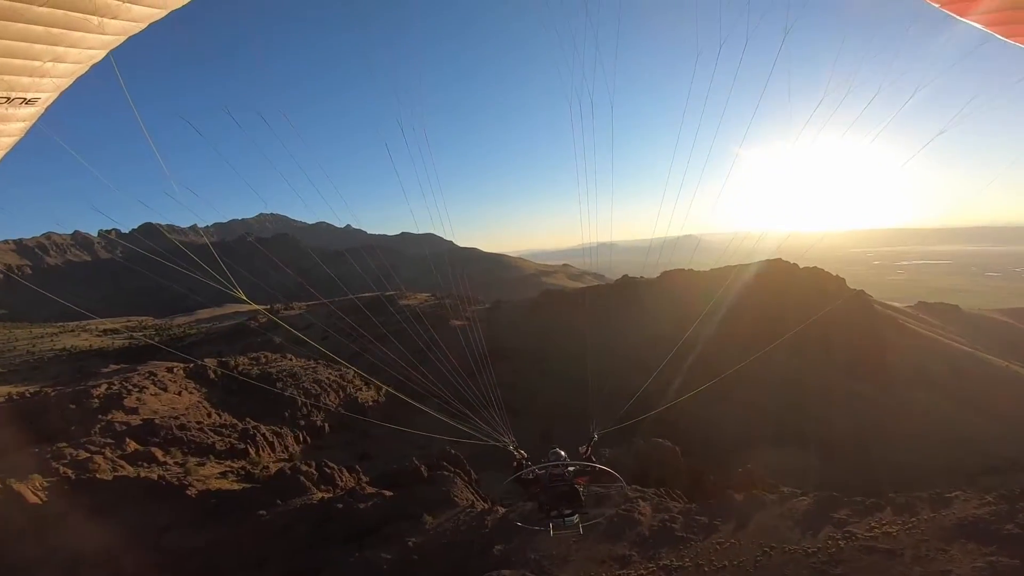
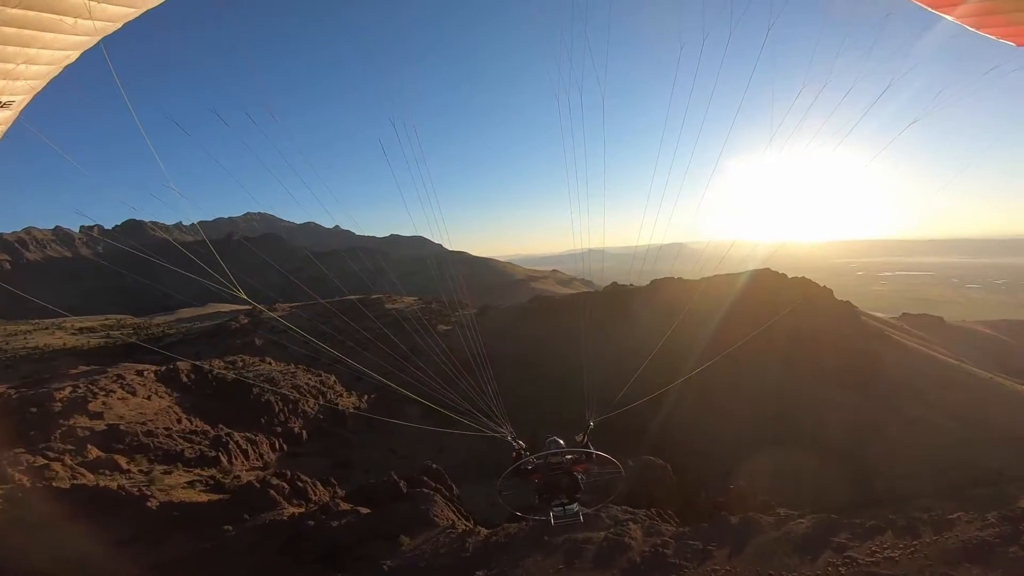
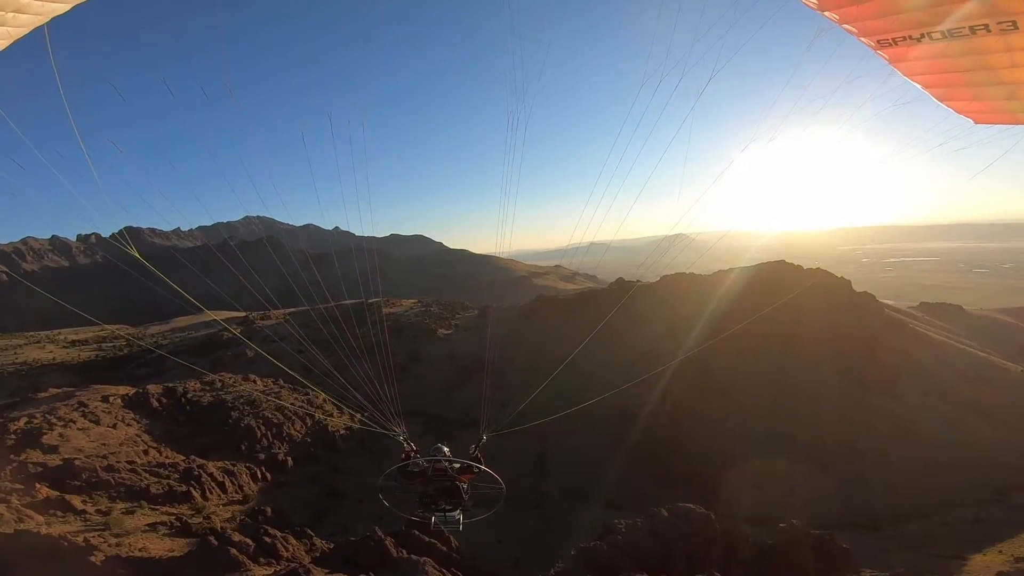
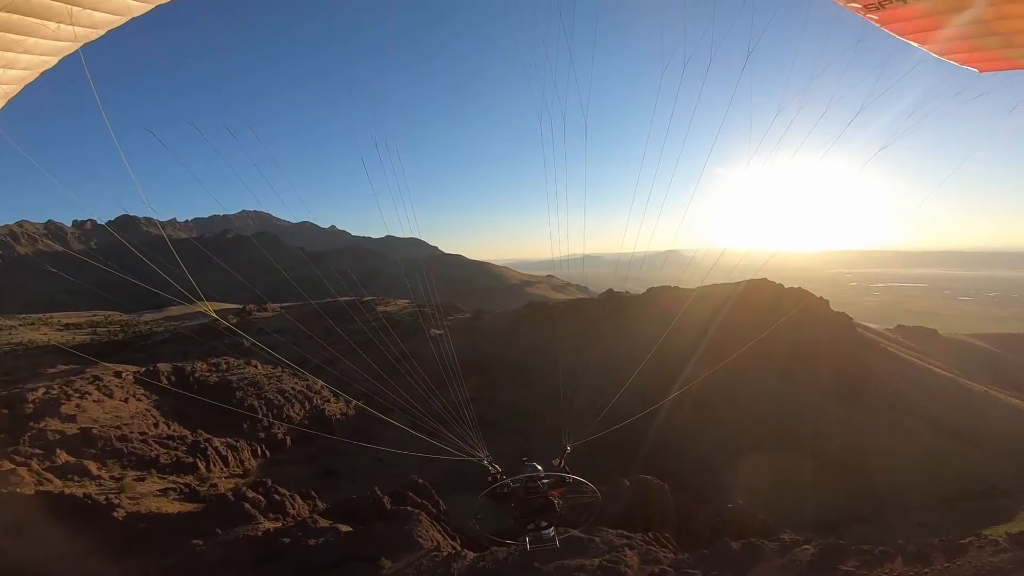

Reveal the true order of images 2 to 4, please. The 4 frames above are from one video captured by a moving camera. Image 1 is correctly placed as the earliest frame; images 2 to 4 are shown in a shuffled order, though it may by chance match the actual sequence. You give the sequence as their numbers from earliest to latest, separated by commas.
2, 4, 3
